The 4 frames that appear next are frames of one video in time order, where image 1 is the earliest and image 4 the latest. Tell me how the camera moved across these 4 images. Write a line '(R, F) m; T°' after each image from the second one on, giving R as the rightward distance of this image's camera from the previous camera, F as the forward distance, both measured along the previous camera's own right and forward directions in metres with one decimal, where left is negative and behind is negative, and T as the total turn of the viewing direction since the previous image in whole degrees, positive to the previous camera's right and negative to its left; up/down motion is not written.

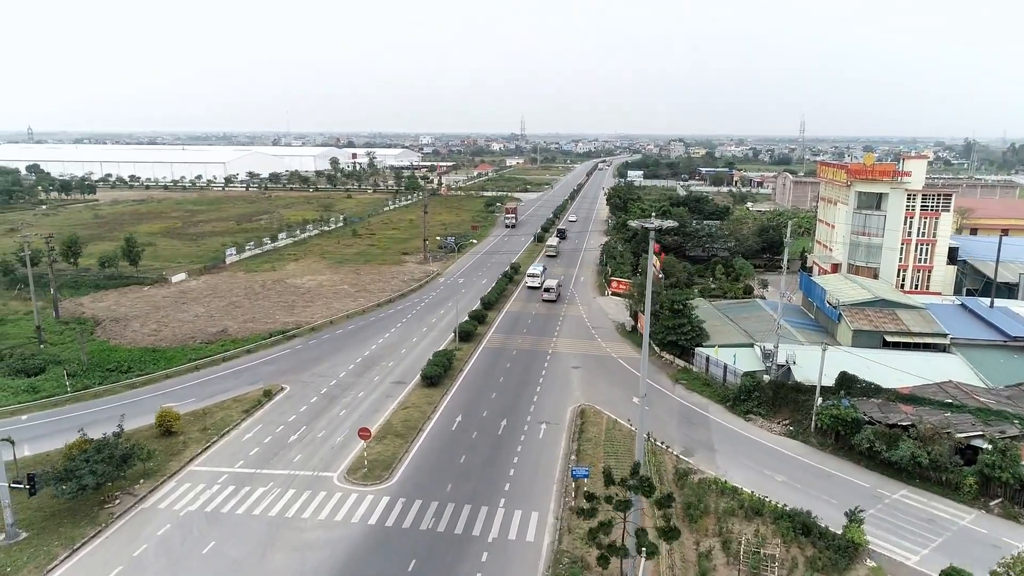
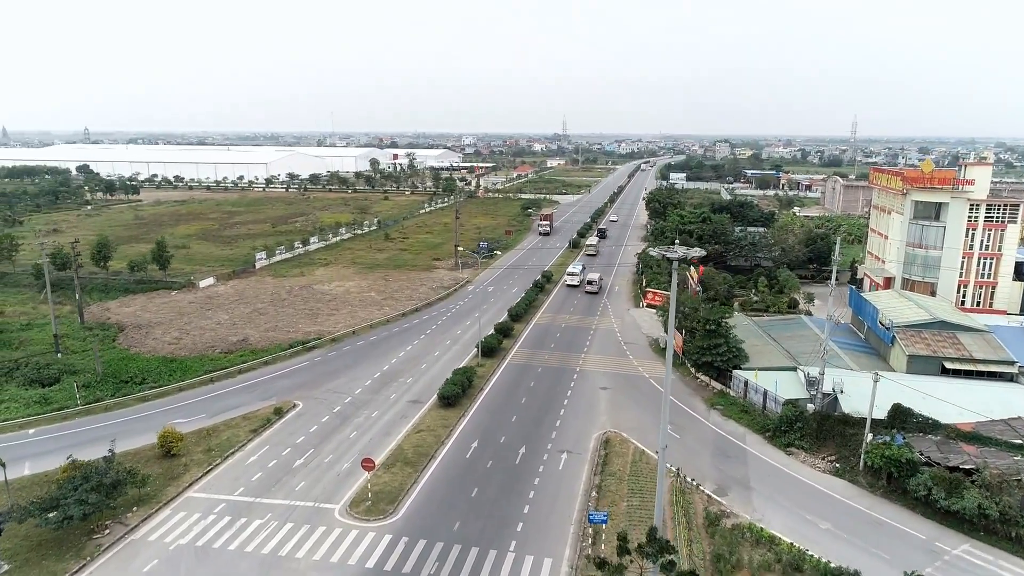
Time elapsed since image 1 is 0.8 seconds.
(+0.5, +1.2) m; -4°
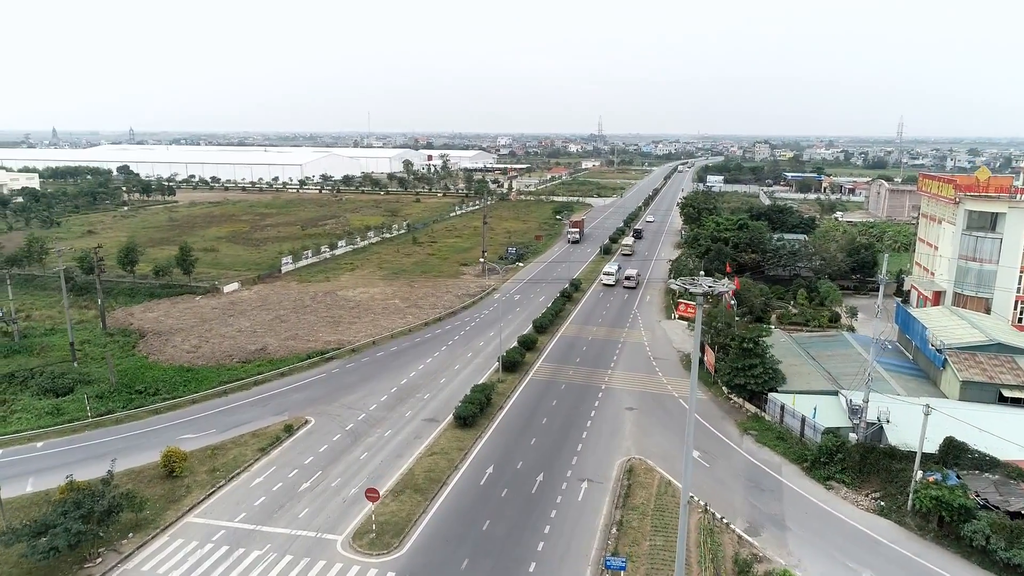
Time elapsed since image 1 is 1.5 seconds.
(+0.4, +1.0) m; -3°
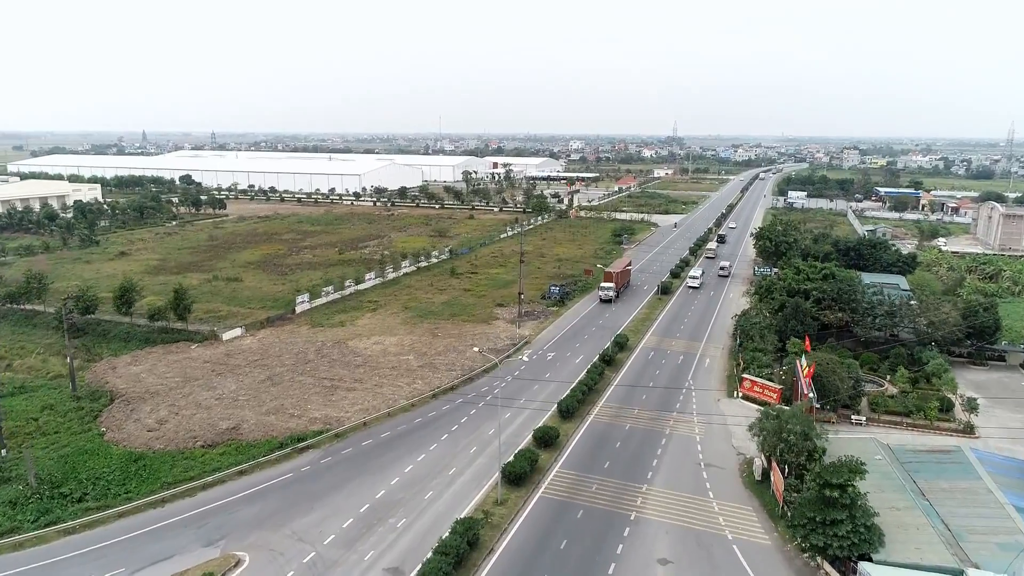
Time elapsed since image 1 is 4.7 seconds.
(+1.7, +5.0) m; -6°
